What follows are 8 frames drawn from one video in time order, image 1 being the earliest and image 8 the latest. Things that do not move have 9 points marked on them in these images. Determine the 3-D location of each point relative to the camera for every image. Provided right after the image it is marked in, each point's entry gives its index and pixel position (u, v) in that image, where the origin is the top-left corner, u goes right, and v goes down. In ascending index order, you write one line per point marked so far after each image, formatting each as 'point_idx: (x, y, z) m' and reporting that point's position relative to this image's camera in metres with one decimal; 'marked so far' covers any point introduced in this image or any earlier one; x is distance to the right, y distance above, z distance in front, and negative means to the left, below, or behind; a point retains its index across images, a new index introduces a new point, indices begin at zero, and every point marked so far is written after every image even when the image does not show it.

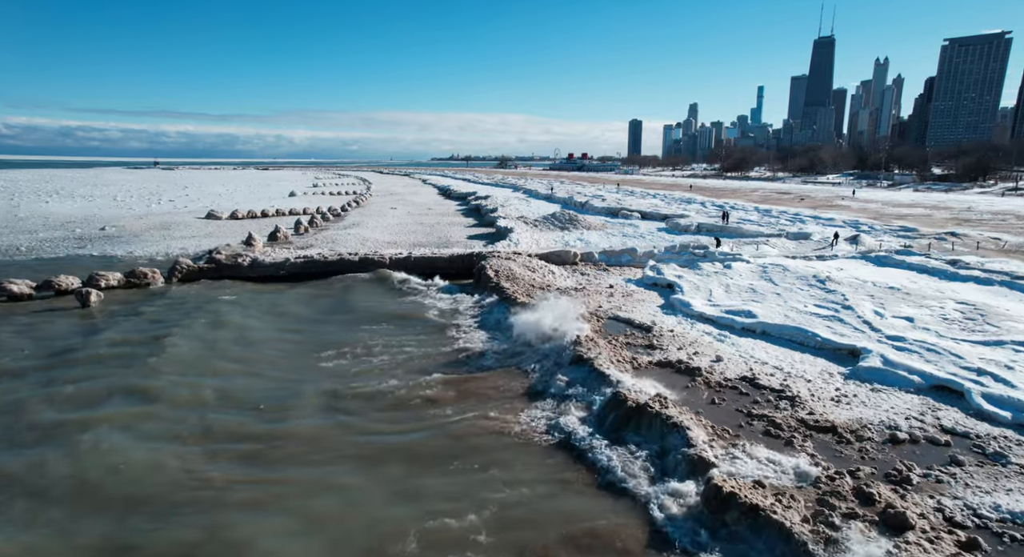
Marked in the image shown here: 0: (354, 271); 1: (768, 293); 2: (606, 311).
0: (-4.0, 0.0, +15.2) m
1: (+5.2, -0.3, +12.1) m
2: (+1.8, -0.6, +11.0) m
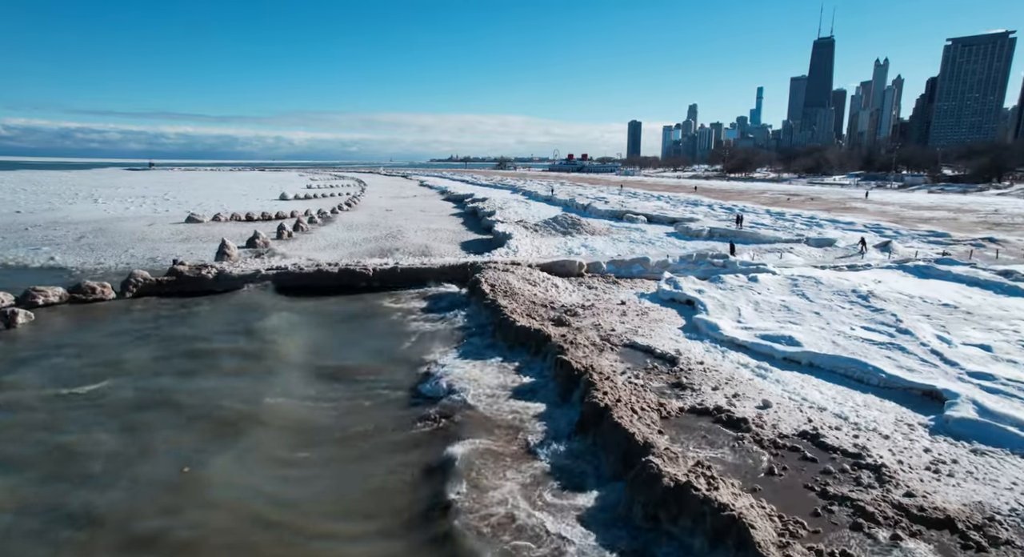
0: (-4.1, -0.3, +13.6) m
1: (+5.2, -0.6, +10.5) m
2: (+1.7, -0.9, +9.4) m
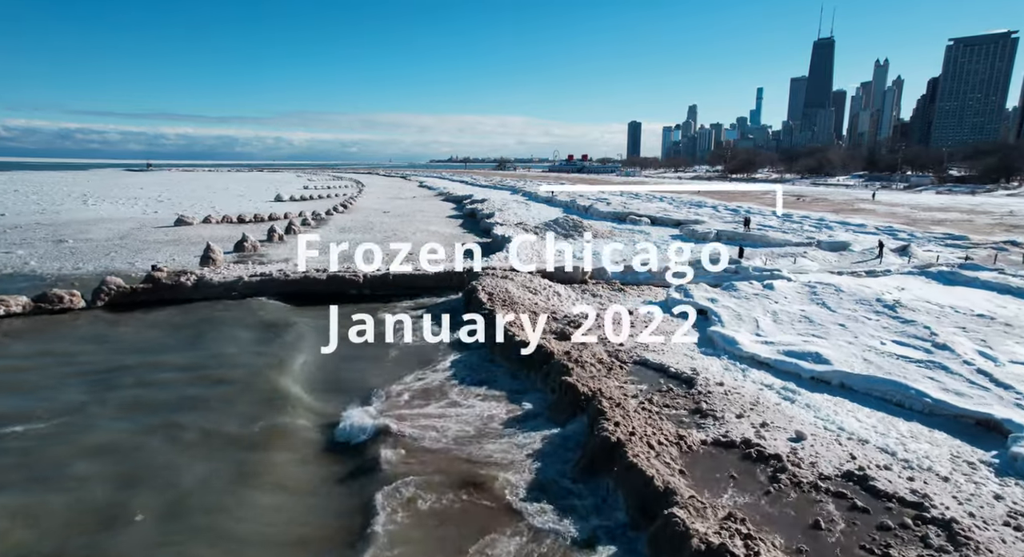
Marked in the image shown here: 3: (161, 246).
0: (-4.1, -0.4, +12.8) m
1: (+5.2, -0.7, +9.7) m
2: (+1.7, -1.1, +8.6) m
3: (-11.1, +1.0, +18.8) m
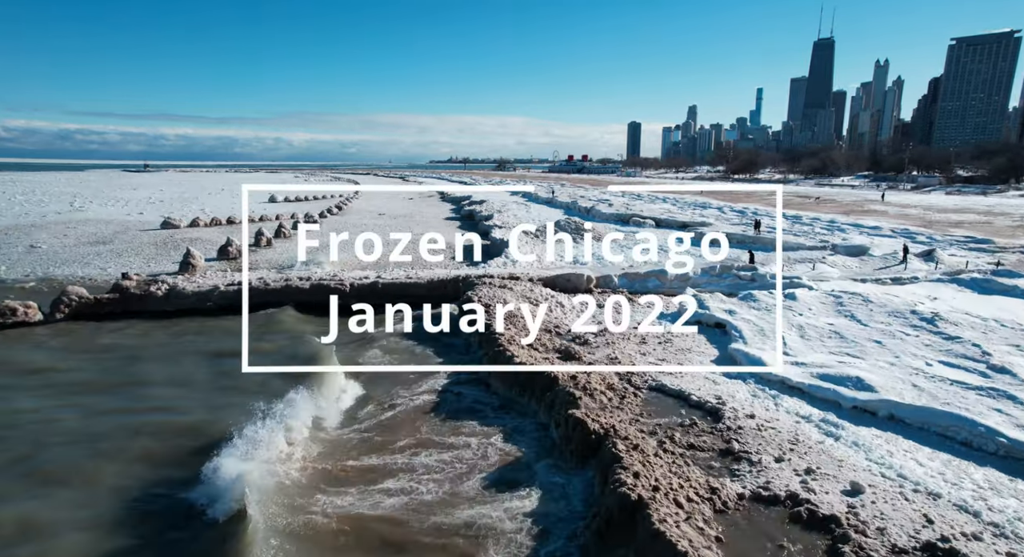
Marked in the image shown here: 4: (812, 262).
0: (-4.1, -0.6, +11.8) m
1: (+5.1, -0.9, +8.7) m
2: (+1.7, -1.2, +7.6) m
3: (-11.1, +0.9, +17.8) m
4: (+7.5, +0.4, +15.0) m
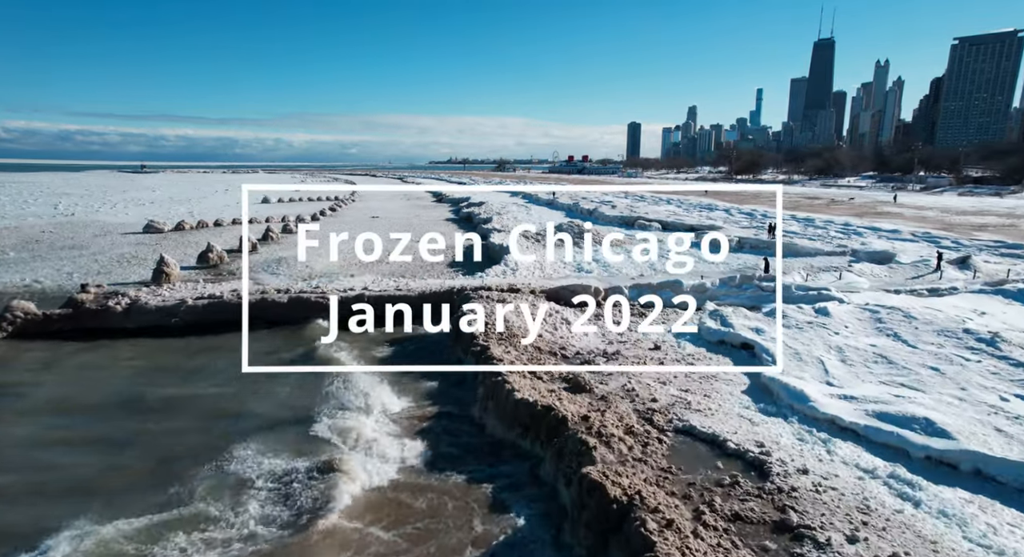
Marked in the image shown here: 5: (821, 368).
0: (-4.1, -0.8, +10.6) m
1: (+5.1, -1.1, +7.5) m
2: (+1.7, -1.4, +6.4) m
3: (-11.1, +0.6, +16.6) m
4: (+7.5, +0.2, +13.8) m
5: (+4.0, -1.1, +7.7) m
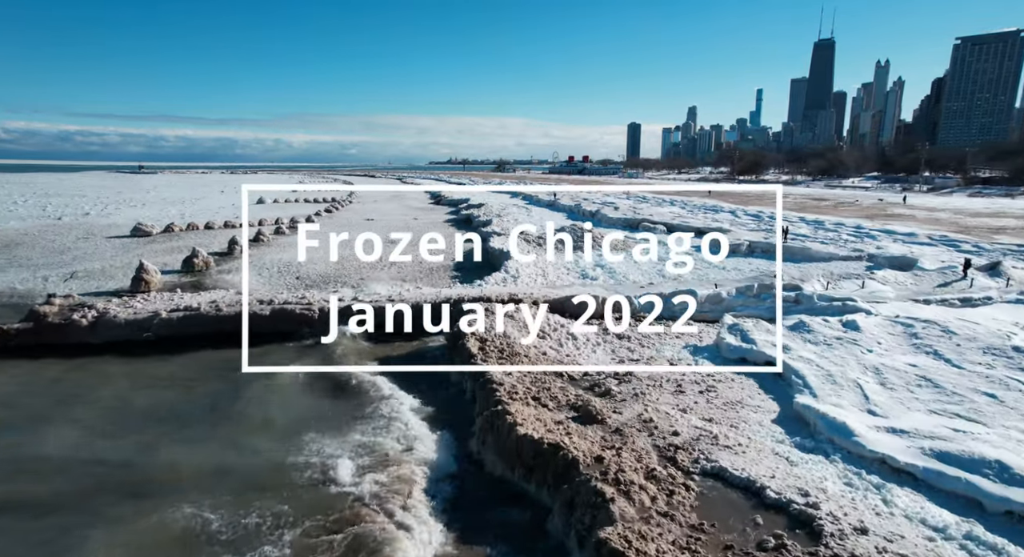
0: (-4.1, -1.0, +9.8) m
1: (+5.1, -1.3, +6.7) m
2: (+1.7, -1.6, +5.6) m
3: (-11.1, +0.5, +15.8) m
4: (+7.5, 0.0, +13.0) m
5: (+4.0, -1.3, +6.9) m
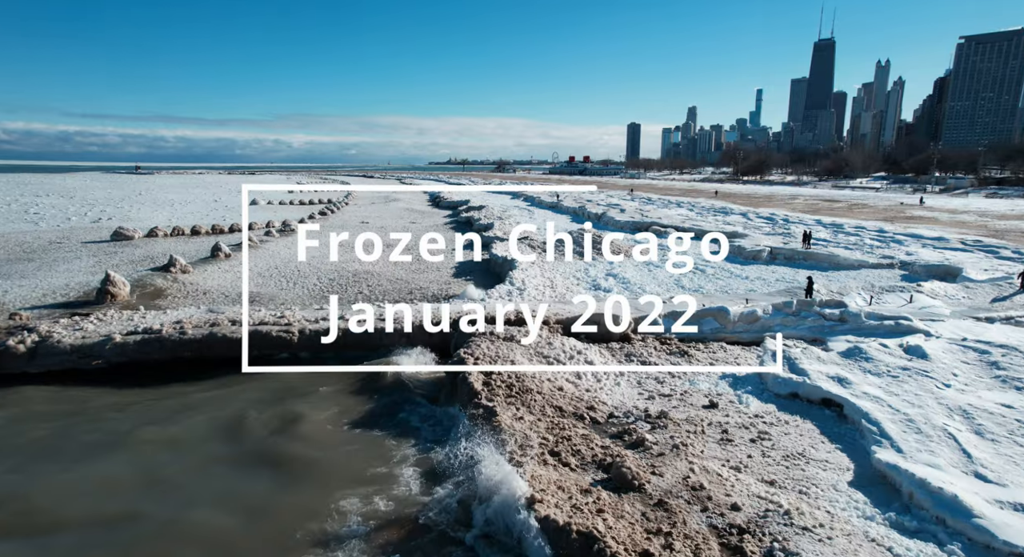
0: (-4.0, -1.2, +8.5) m
1: (+5.3, -1.5, +5.4) m
2: (+1.8, -1.9, +4.3) m
3: (-11.0, +0.2, +14.5) m
4: (+7.7, -0.2, +11.7) m
5: (+4.1, -1.6, +5.6) m
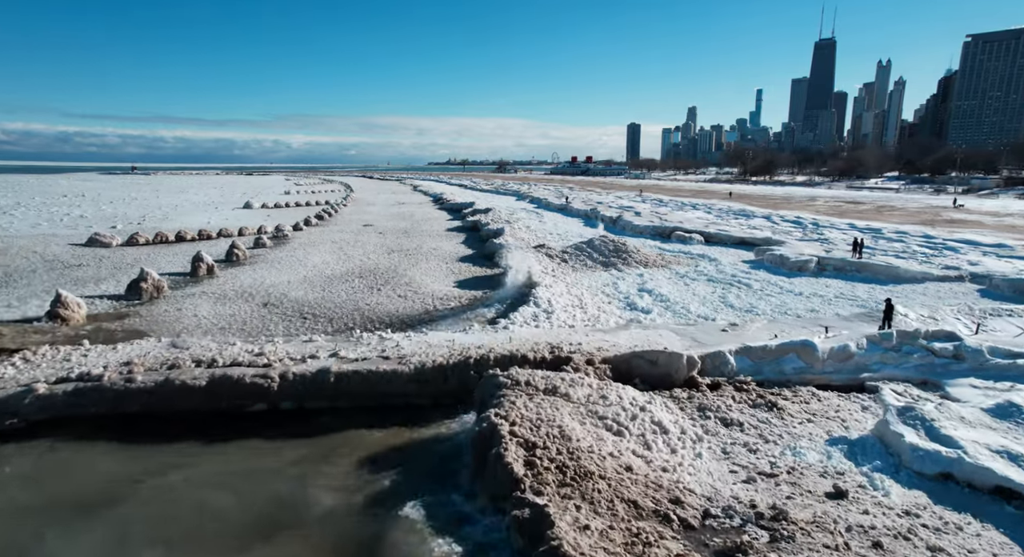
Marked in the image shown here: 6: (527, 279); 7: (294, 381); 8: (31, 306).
0: (-3.5, -1.6, +6.6) m
1: (+5.7, -1.9, +3.5) m
2: (+2.3, -2.2, +2.4) m
3: (-10.5, -0.2, +12.5) m
4: (+8.1, -0.6, +9.8) m
5: (+4.6, -1.9, +3.6) m
6: (+0.4, -0.1, +13.0) m
7: (-2.6, -1.2, +7.0) m
8: (-8.8, -0.6, +10.6) m
